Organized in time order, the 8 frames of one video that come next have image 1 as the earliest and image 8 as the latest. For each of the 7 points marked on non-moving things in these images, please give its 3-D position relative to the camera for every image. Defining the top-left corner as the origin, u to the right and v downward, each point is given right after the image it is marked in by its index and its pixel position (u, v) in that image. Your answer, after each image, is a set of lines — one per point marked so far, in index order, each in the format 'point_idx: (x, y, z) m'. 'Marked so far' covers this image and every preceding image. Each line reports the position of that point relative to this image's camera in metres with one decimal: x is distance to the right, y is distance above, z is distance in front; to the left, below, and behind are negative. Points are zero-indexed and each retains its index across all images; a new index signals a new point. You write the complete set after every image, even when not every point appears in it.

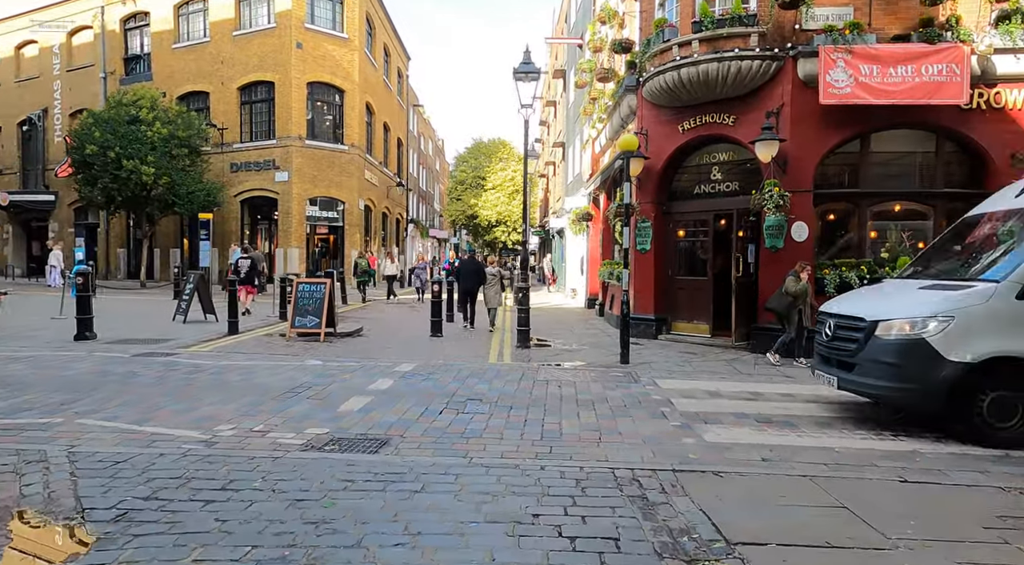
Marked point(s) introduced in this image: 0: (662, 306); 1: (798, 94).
0: (+3.0, -0.5, +13.6) m
1: (+4.8, +3.2, +11.1) m
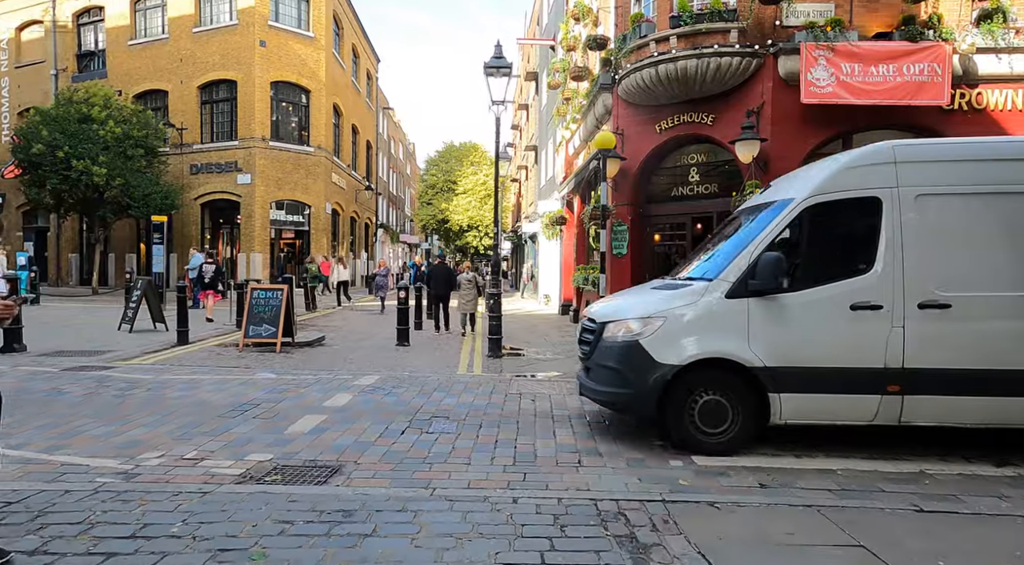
0: (+2.5, -0.6, +13.1) m
1: (+4.3, +3.1, +10.8) m
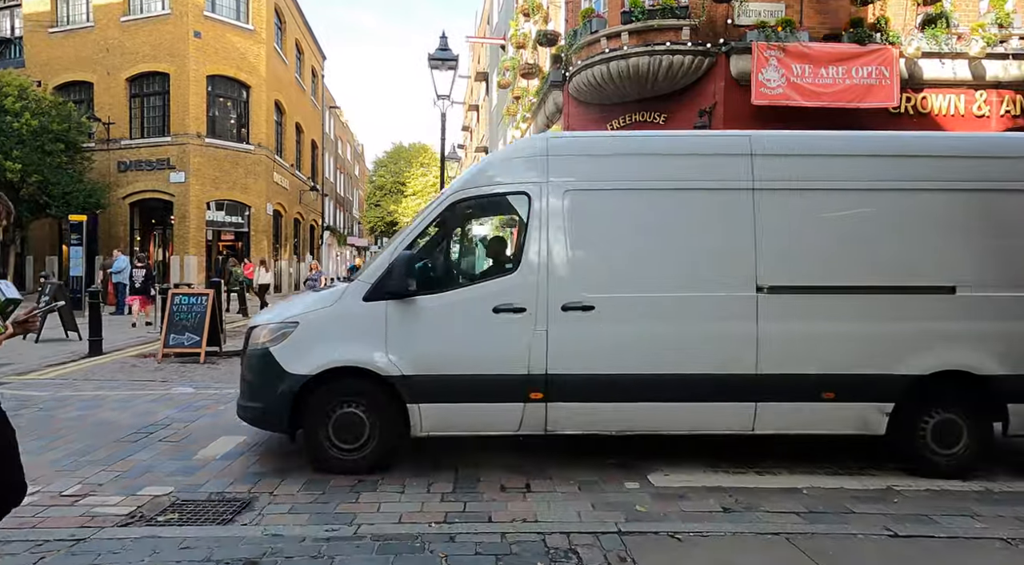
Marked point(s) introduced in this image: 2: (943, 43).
0: (+1.5, -0.7, +12.8) m
1: (+3.4, +3.0, +10.6) m
2: (+7.2, +4.0, +11.2) m
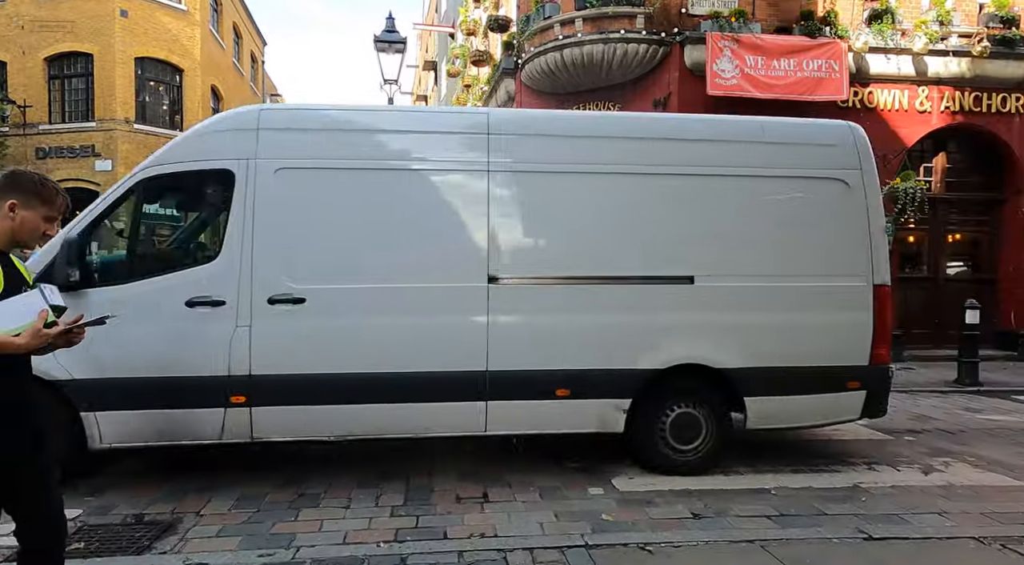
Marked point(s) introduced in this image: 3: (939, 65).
0: (+0.6, -0.6, +12.6) m
1: (+2.7, +3.1, +10.5) m
2: (+6.3, +4.1, +11.4) m
3: (+7.4, +3.8, +11.6) m
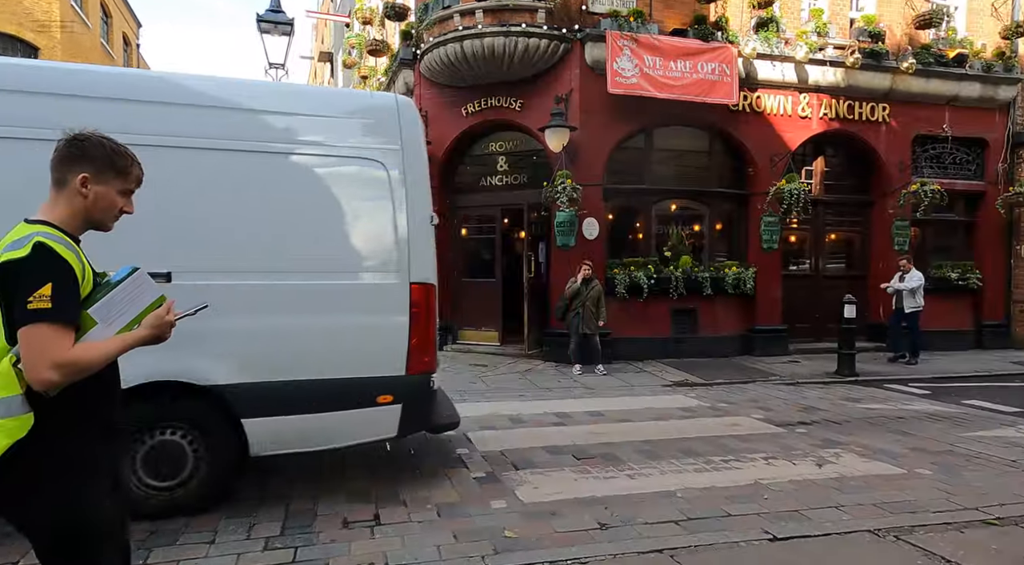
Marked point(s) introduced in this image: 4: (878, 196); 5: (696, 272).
0: (-1.3, -0.6, +12.2) m
1: (+1.1, +3.2, +10.4) m
2: (+4.6, +4.2, +11.9) m
3: (+5.6, +3.8, +12.3) m
4: (+7.2, +1.7, +13.3) m
5: (+3.2, +0.2, +11.6) m
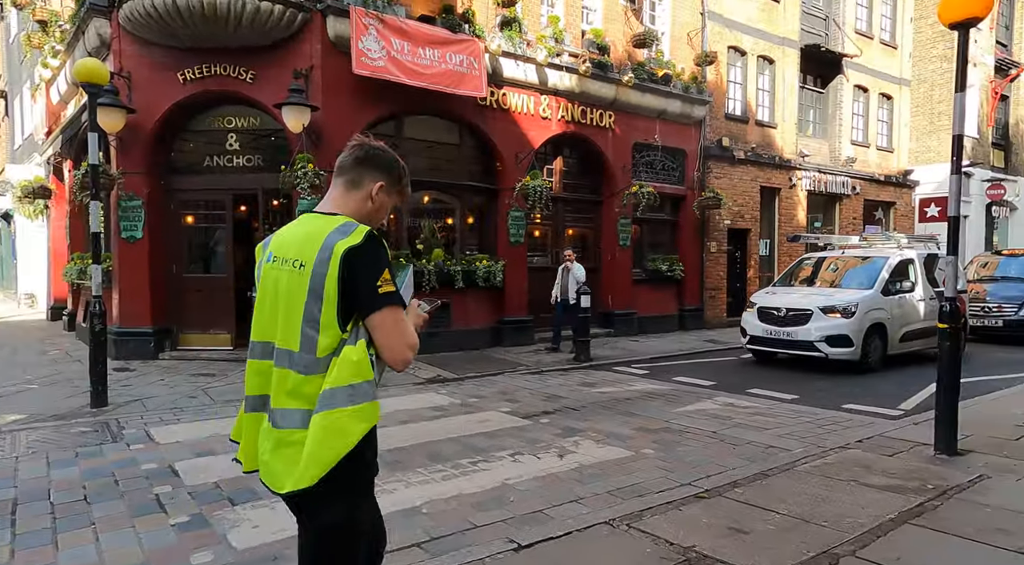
0: (-5.5, -0.5, +10.5) m
1: (-2.7, +3.2, +9.7) m
2: (+0.1, +4.3, +12.2) m
3: (+0.8, +4.0, +13.0) m
4: (+2.1, +1.9, +14.5) m
5: (-1.1, +0.3, +11.5) m
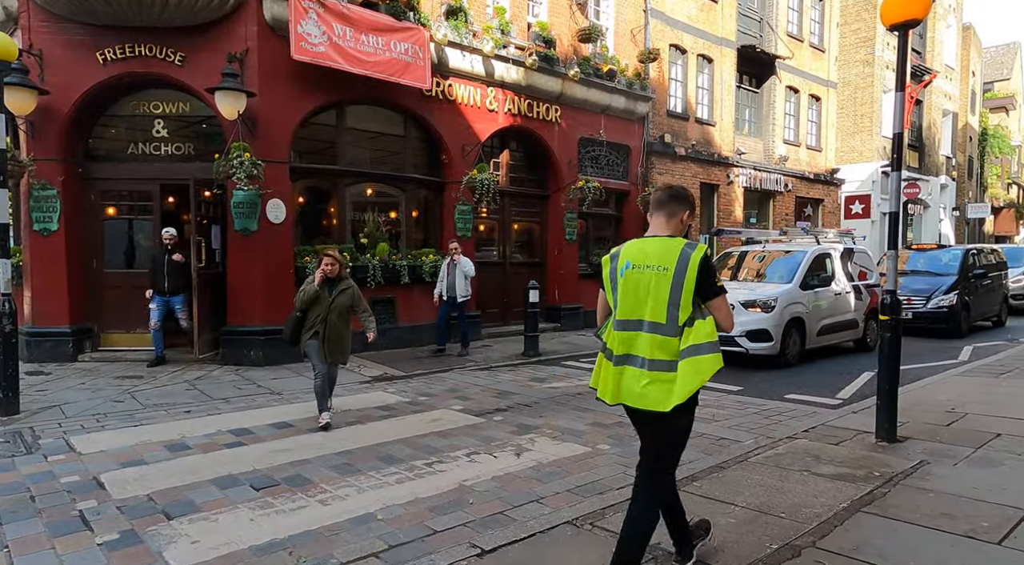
0: (-6.3, -0.4, +9.8) m
1: (-3.4, +3.3, +9.2) m
2: (-0.9, +4.4, +12.0) m
3: (-0.2, +4.1, +12.8) m
4: (+0.9, +2.0, +14.4) m
5: (-2.0, +0.4, +11.2) m
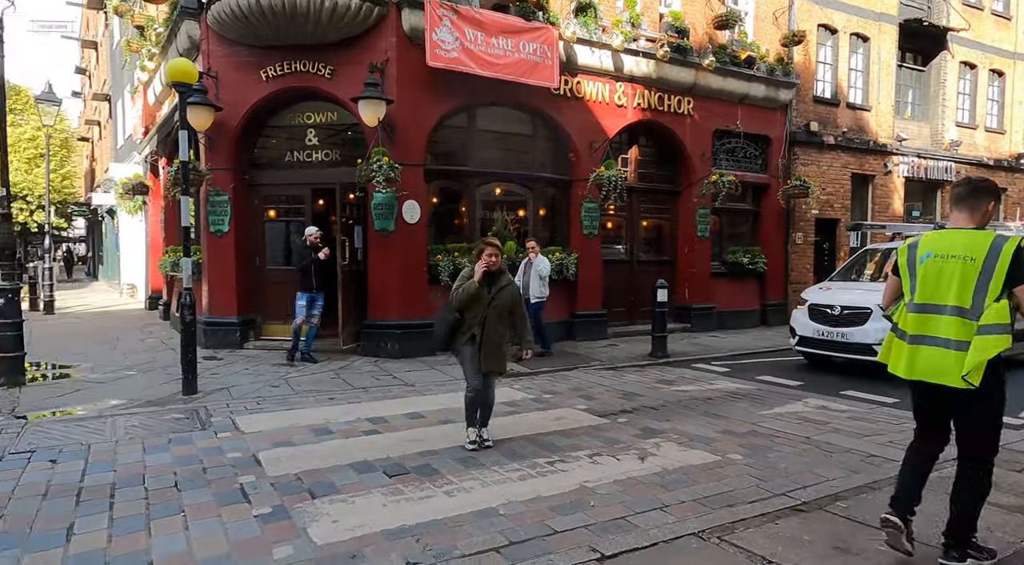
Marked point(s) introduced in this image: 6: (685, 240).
0: (-4.3, -0.4, +10.9) m
1: (-1.6, +3.4, +9.7) m
2: (+1.4, +4.4, +11.9) m
3: (+2.3, +4.1, +12.6) m
4: (+3.6, +2.0, +14.0) m
5: (+0.1, +0.4, +11.4) m
6: (+3.7, +0.9, +14.0) m
